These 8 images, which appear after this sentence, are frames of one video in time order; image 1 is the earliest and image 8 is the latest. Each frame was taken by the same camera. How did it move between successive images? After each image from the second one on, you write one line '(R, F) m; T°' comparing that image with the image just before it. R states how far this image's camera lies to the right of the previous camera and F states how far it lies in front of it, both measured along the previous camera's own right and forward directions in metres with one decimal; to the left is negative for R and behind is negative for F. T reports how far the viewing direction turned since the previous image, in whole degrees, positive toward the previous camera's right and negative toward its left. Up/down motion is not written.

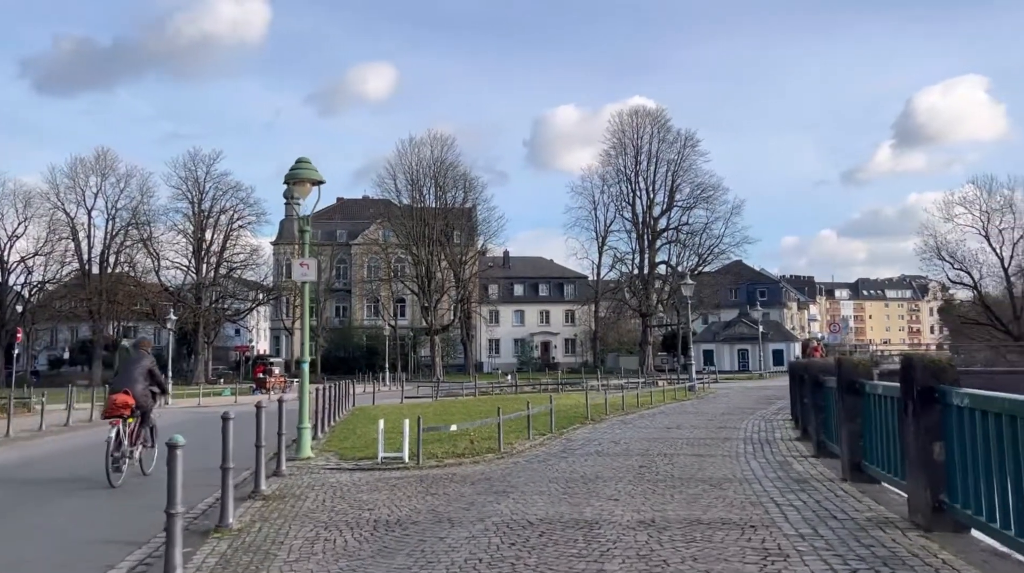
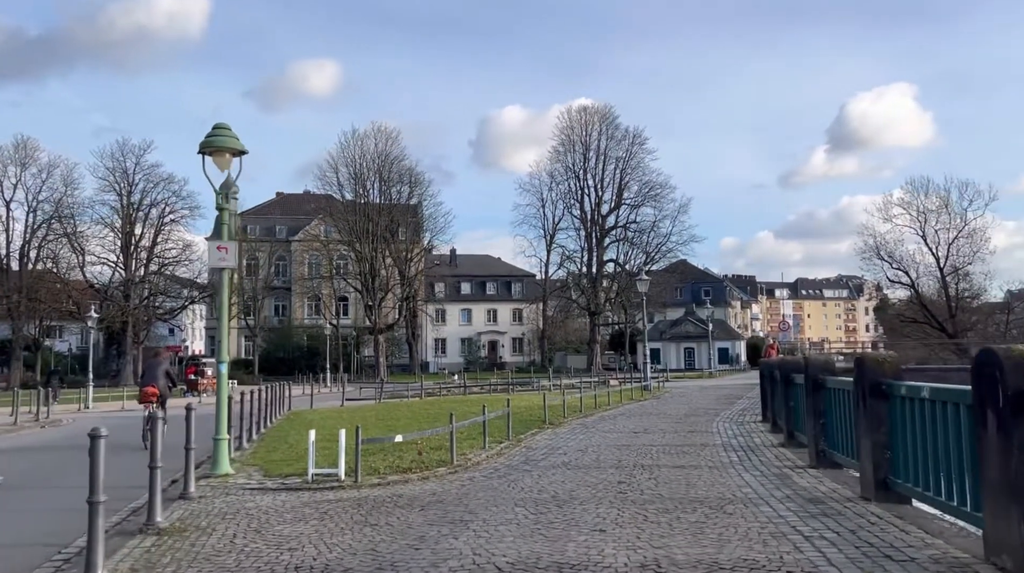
(-0.1, +2.1) m; +3°
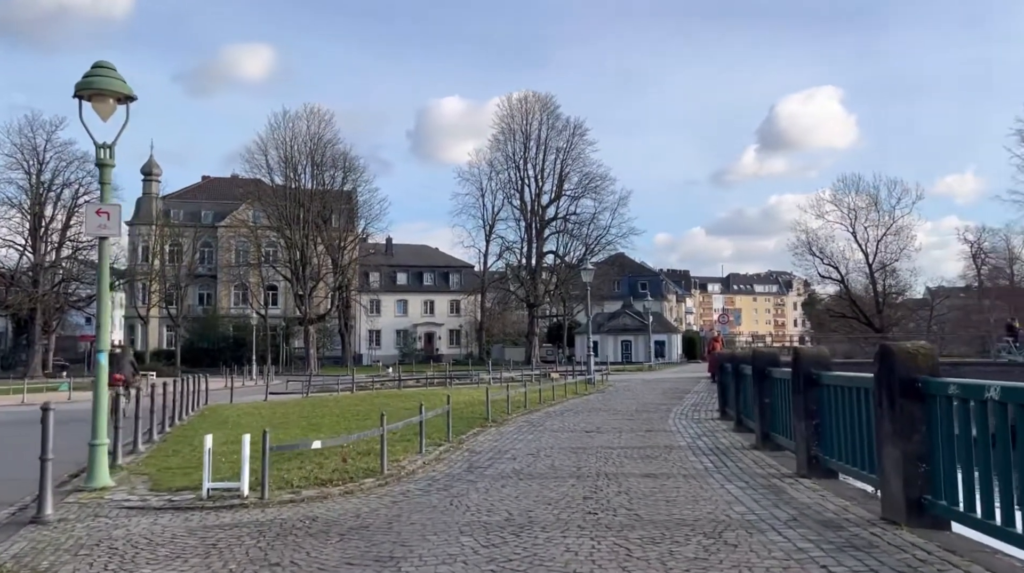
(-0.1, +2.1) m; +4°
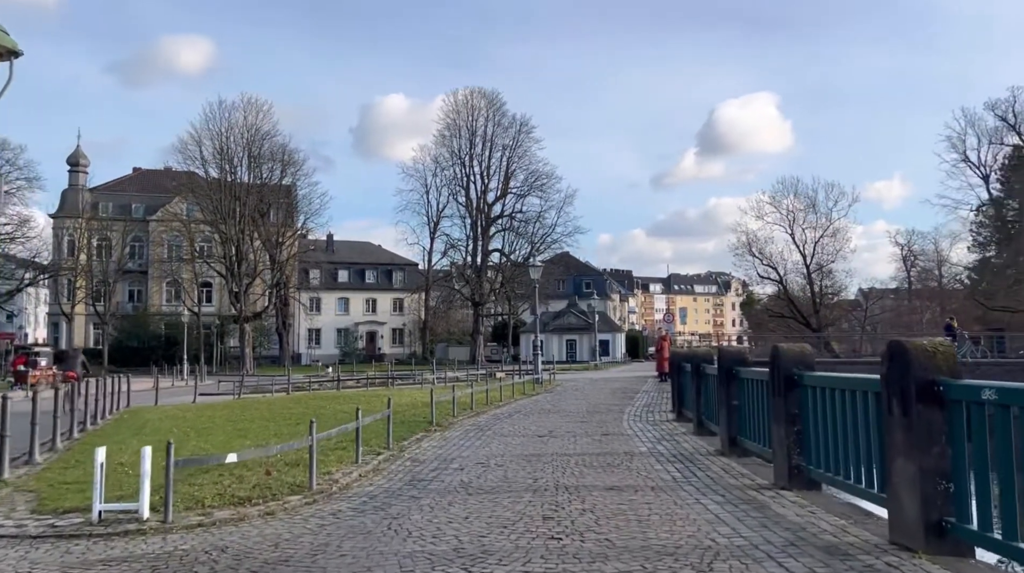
(-0.1, +1.3) m; +4°
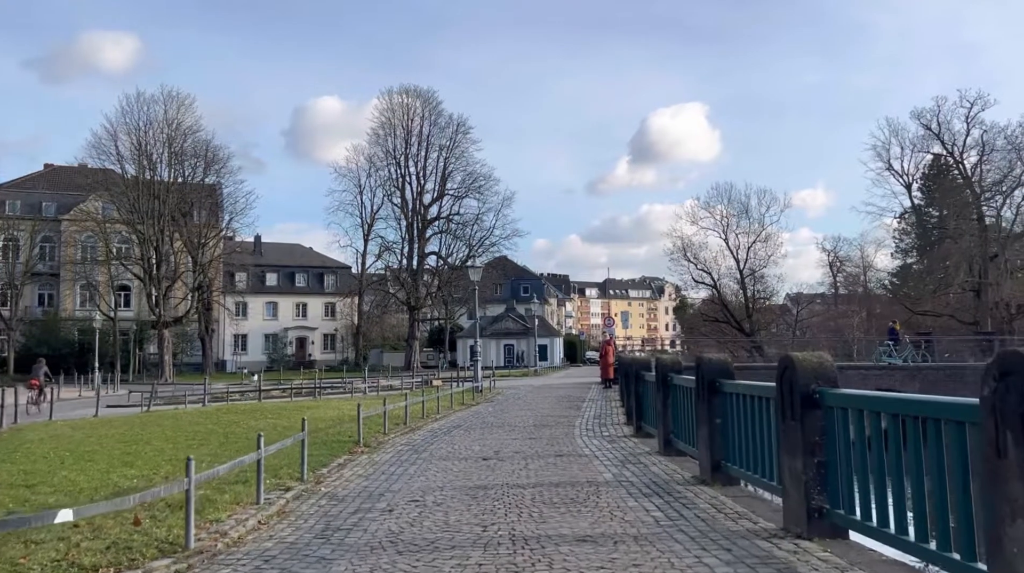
(-0.1, +2.3) m; +4°
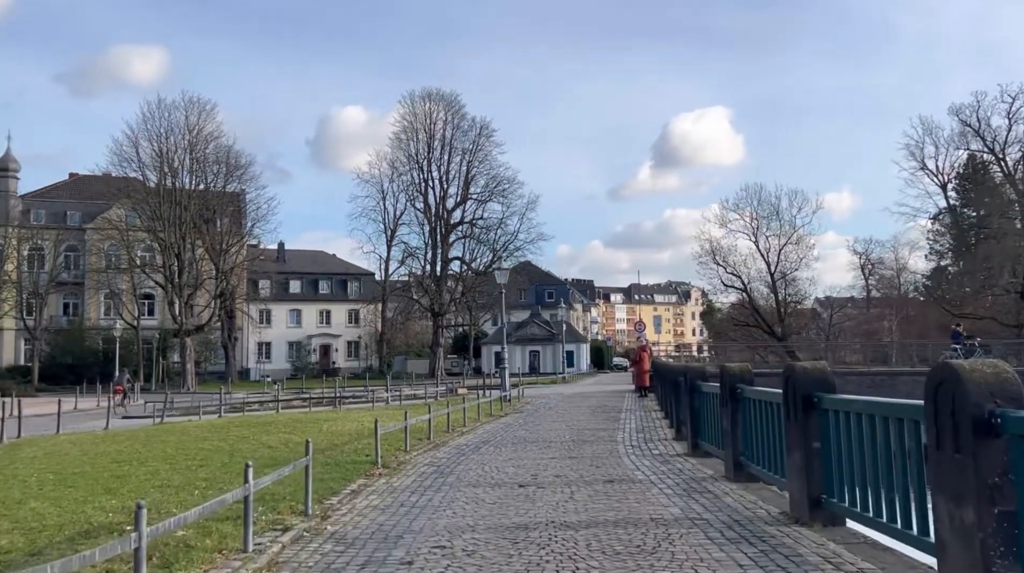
(-0.2, +2.0) m; -2°
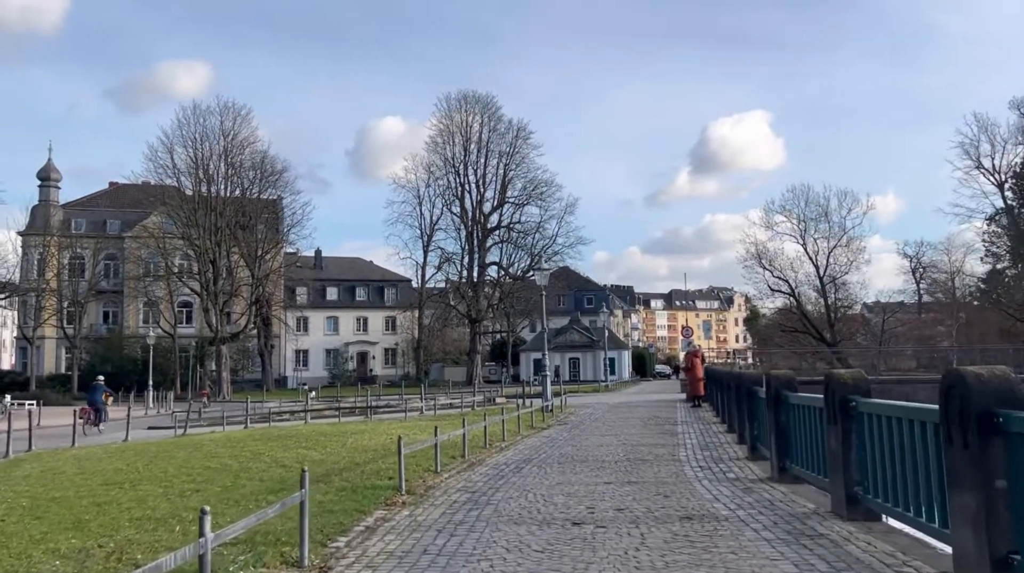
(-0.1, +2.3) m; -2°
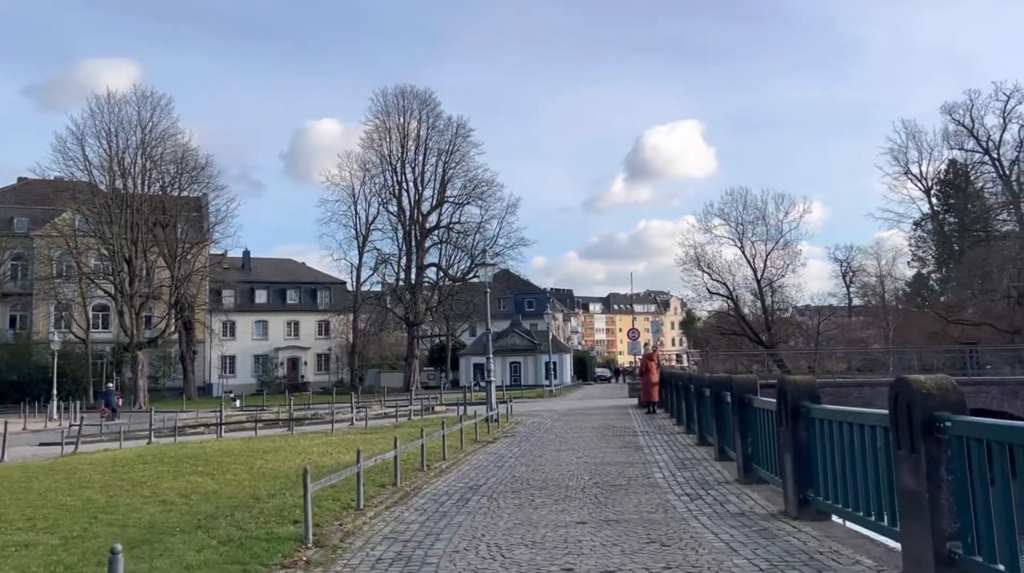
(-0.1, +3.0) m; +4°
